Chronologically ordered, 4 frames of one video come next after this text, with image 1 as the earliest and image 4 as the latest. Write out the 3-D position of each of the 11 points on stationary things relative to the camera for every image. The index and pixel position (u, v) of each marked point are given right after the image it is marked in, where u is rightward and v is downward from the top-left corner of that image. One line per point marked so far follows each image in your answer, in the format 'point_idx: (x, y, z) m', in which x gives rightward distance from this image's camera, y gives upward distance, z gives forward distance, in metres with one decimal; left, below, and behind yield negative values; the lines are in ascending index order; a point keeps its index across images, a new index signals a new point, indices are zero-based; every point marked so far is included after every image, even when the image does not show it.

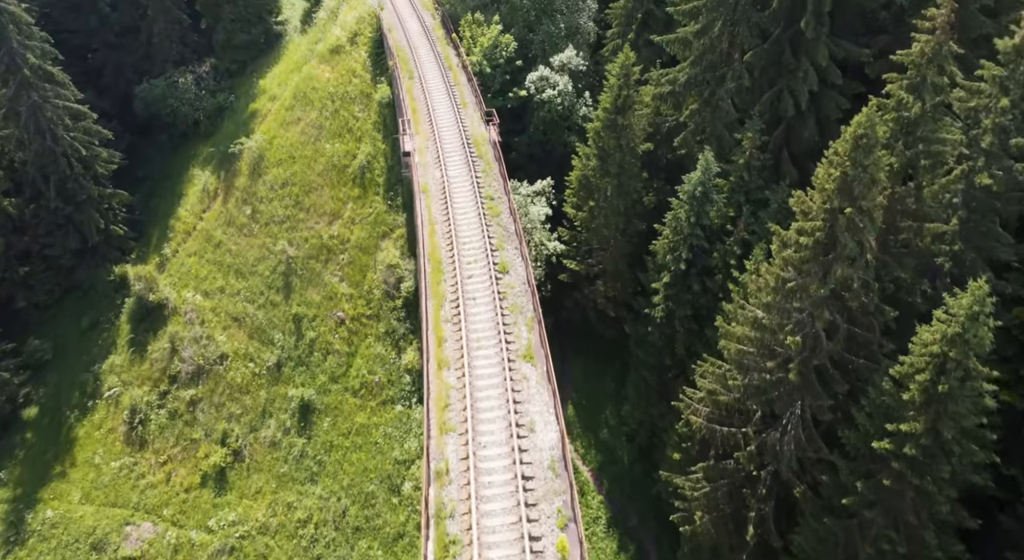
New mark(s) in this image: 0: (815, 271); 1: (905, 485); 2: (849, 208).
0: (+10.1, +0.3, +20.0) m
1: (+11.9, -6.2, +18.1) m
2: (+10.6, +2.3, +18.8) m
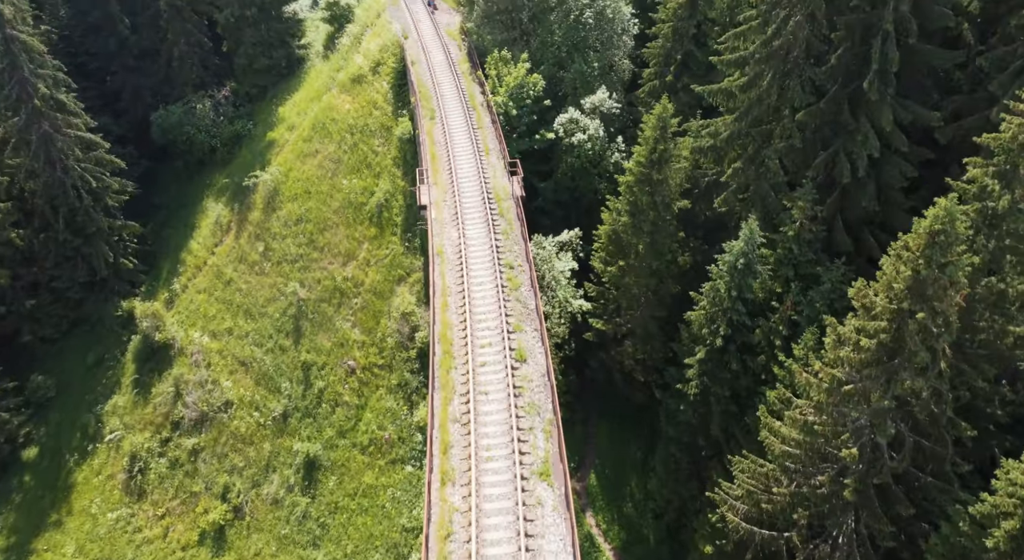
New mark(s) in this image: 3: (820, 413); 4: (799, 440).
0: (+10.7, -2.8, +17.6) m
1: (+12.3, -9.4, +15.6) m
2: (+11.2, -0.9, +16.4) m
3: (+9.8, -4.3, +19.0) m
4: (+9.3, -5.2, +19.5) m
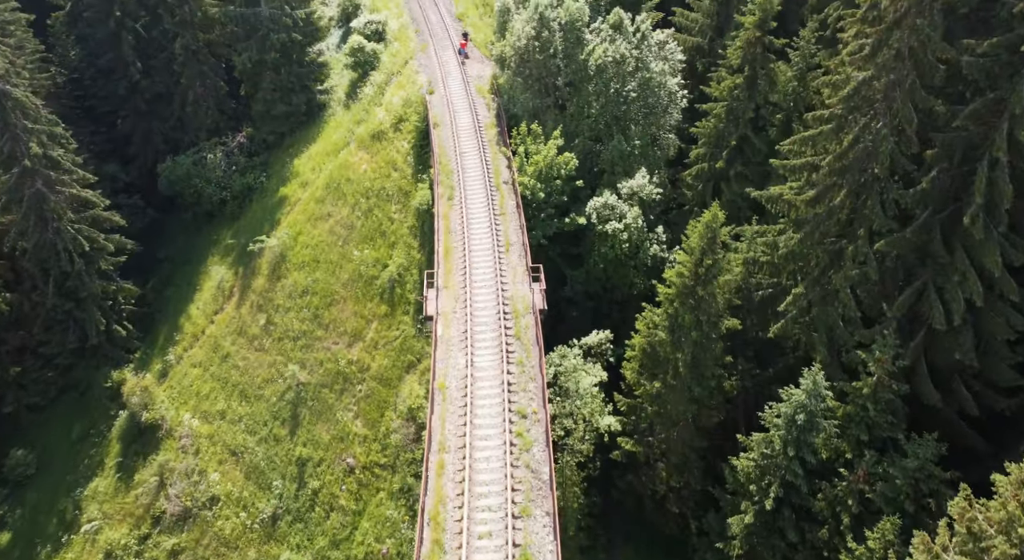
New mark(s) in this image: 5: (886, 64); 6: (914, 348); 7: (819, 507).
0: (+10.9, -8.0, +13.7) m
1: (+12.1, -14.7, +11.5) m
2: (+11.5, -6.0, +12.5) m
3: (+10.0, -9.4, +15.1) m
4: (+9.5, -10.3, +15.7) m
5: (+11.9, +6.9, +19.0) m
6: (+13.2, -2.3, +19.7) m
7: (+10.1, -7.5, +19.7) m
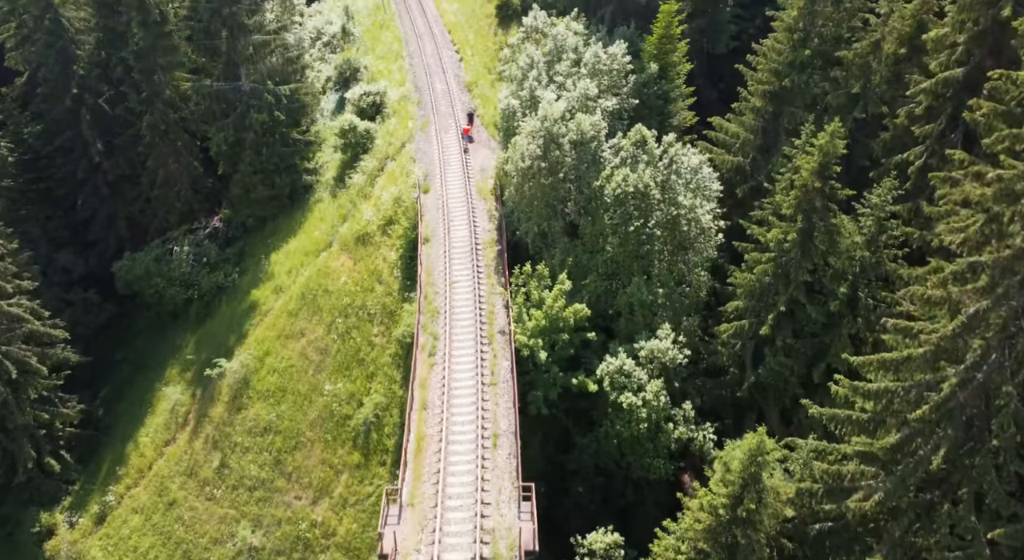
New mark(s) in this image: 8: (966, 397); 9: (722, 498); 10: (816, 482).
0: (+10.0, -15.2, +8.3) m
1: (+10.8, -21.8, +6.0) m
2: (+10.6, -13.2, +7.1) m
3: (+9.0, -16.5, +9.8) m
4: (+8.5, -17.4, +10.3) m
5: (+11.6, -0.4, +13.8) m
6: (+12.6, -9.7, +14.4) m
7: (+9.3, -14.6, +14.3) m
8: (+11.3, -3.0, +14.9) m
9: (+6.3, -6.6, +17.8) m
10: (+9.5, -6.3, +18.5) m
